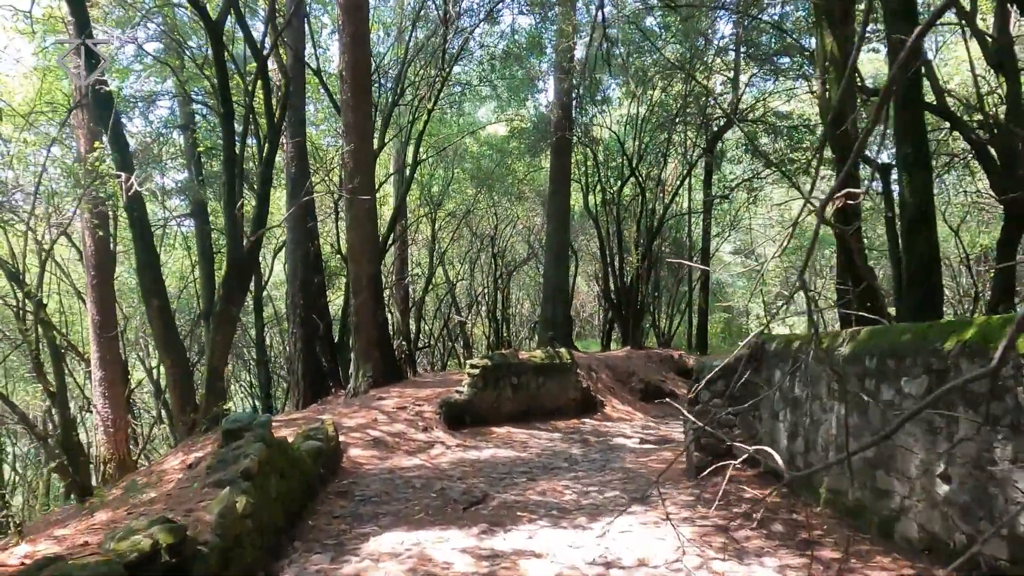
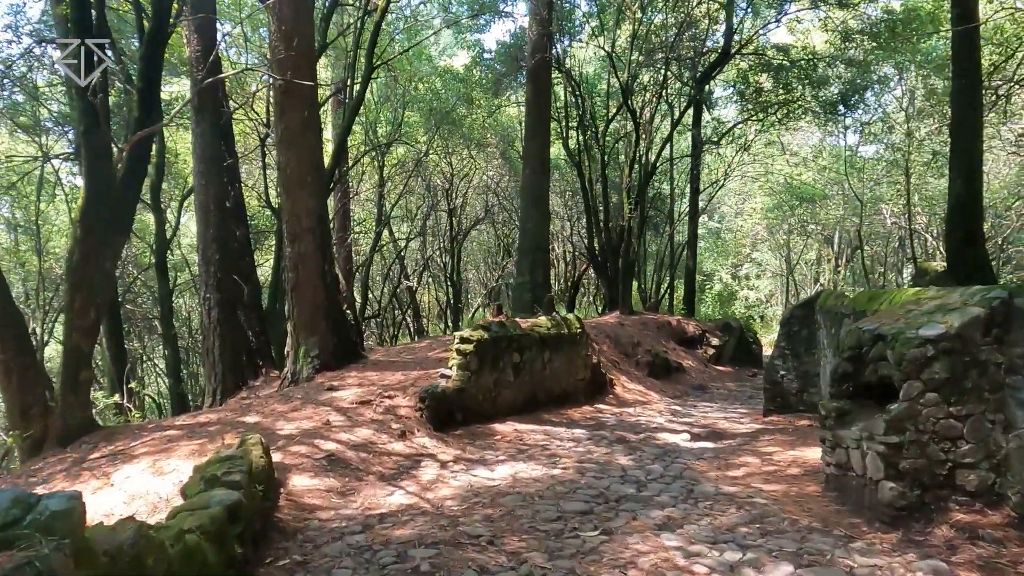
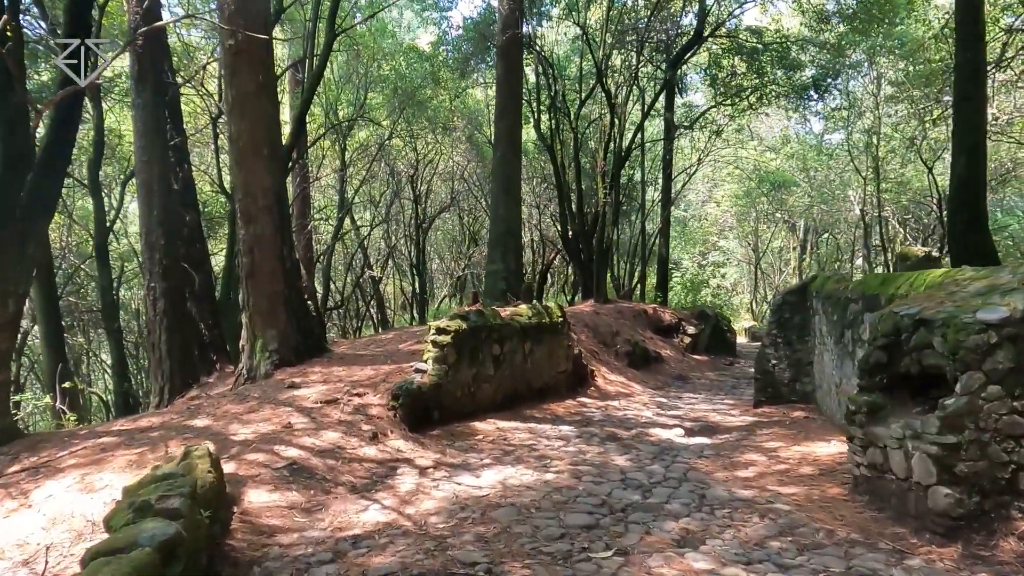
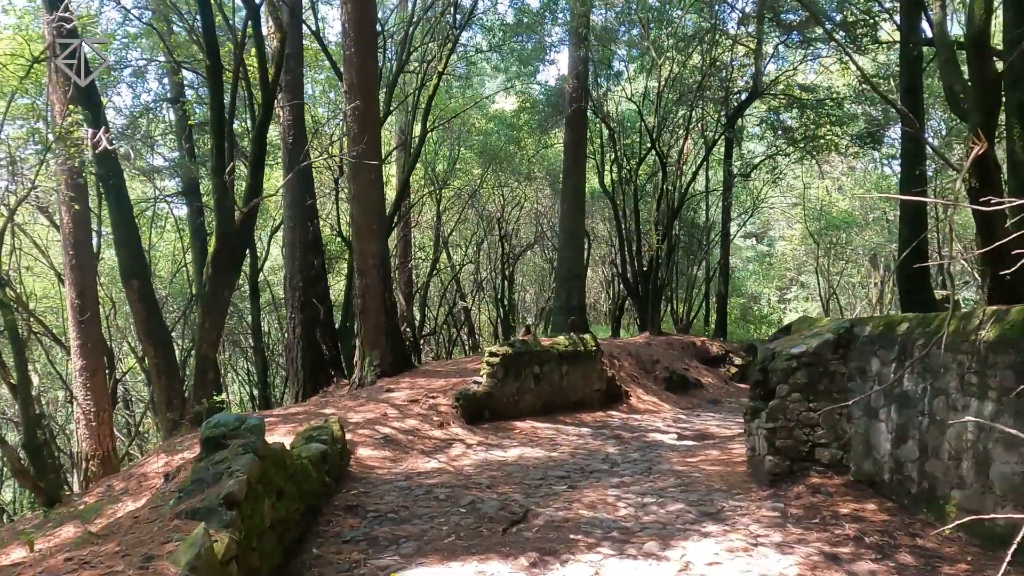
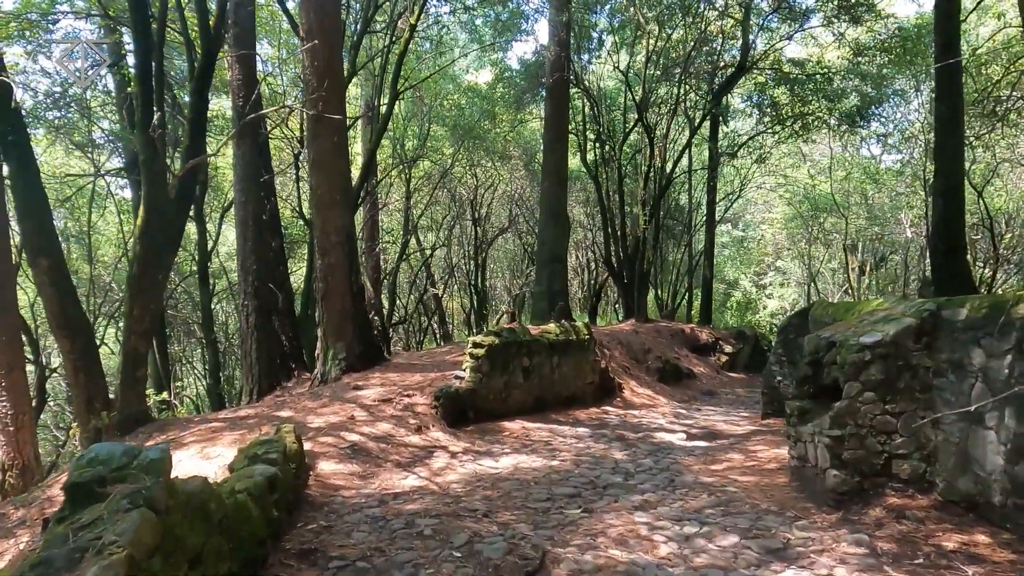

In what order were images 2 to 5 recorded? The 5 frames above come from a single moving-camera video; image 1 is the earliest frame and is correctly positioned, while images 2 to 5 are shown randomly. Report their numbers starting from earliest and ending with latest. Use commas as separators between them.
4, 5, 2, 3
